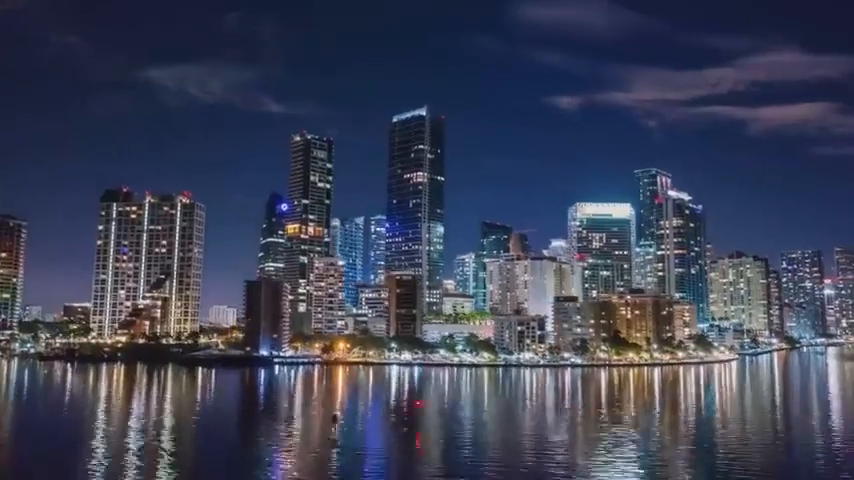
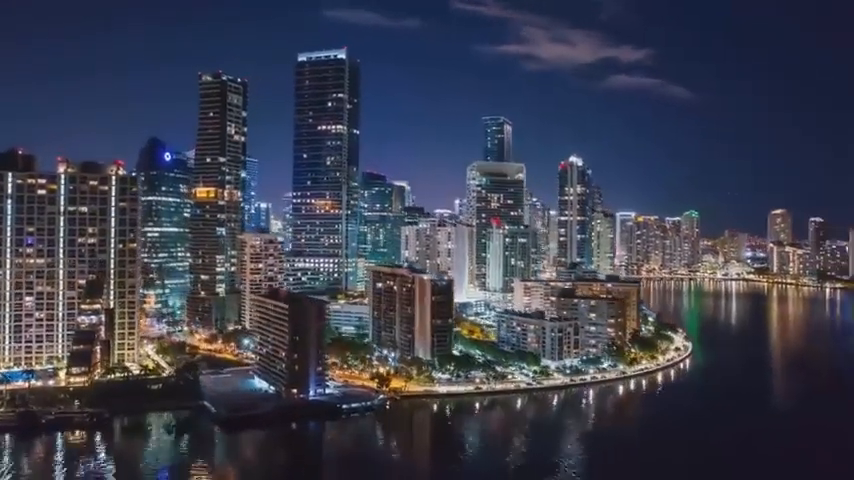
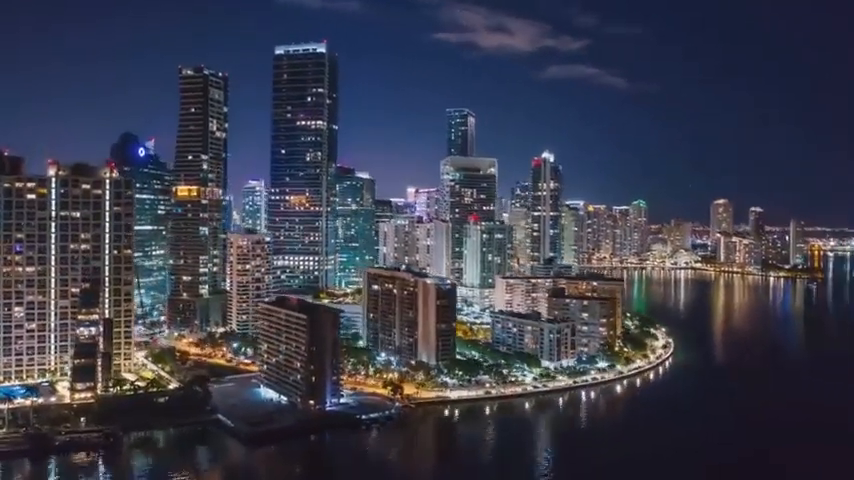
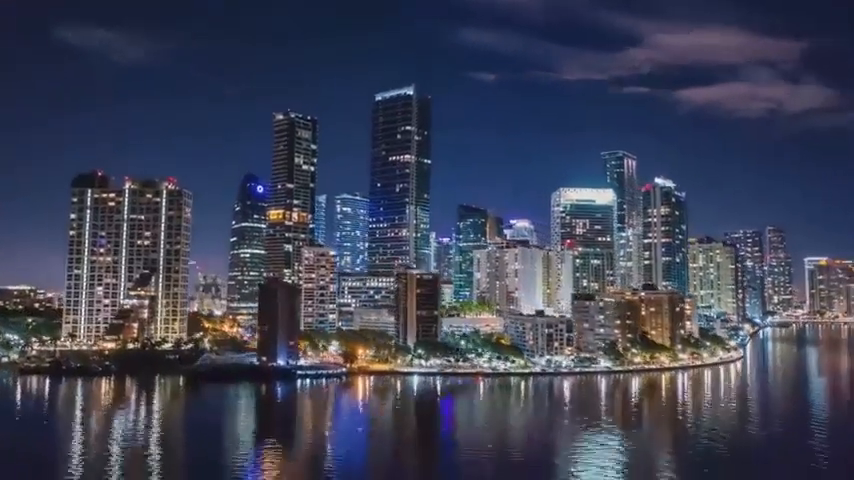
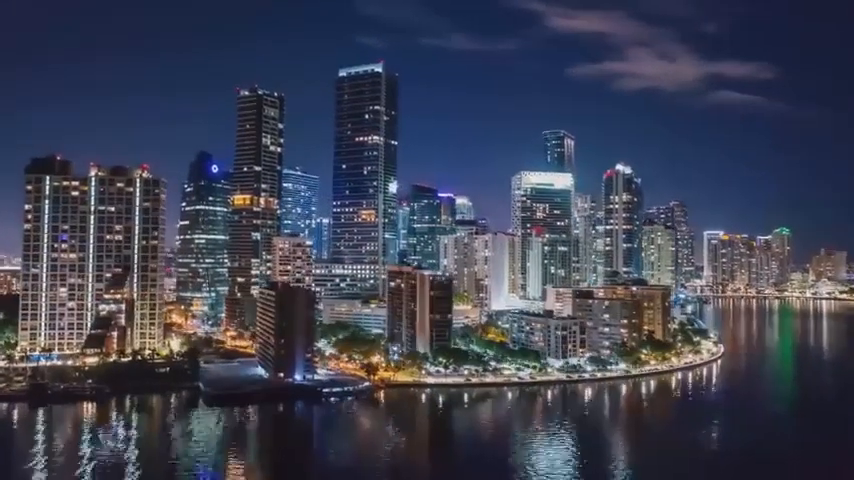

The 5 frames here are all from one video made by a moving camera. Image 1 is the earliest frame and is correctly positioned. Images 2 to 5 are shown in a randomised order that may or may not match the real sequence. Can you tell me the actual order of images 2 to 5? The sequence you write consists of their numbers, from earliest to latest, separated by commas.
4, 5, 2, 3
